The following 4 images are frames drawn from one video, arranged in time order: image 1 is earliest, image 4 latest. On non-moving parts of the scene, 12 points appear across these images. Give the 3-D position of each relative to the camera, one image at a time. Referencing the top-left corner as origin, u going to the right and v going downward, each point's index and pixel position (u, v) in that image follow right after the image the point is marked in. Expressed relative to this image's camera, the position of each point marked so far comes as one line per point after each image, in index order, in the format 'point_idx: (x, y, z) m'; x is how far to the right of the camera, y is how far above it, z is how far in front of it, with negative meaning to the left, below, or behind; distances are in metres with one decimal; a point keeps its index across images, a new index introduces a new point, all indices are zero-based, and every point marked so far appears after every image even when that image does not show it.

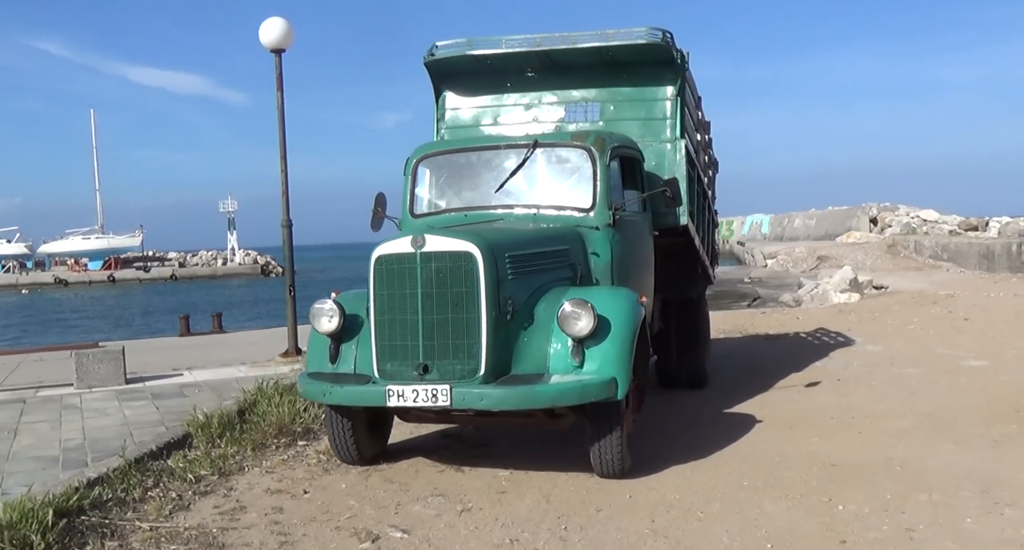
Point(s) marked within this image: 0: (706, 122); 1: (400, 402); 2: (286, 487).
0: (+2.0, +1.5, +9.8) m
1: (-0.7, -0.7, +5.9) m
2: (-1.5, -1.4, +6.6) m
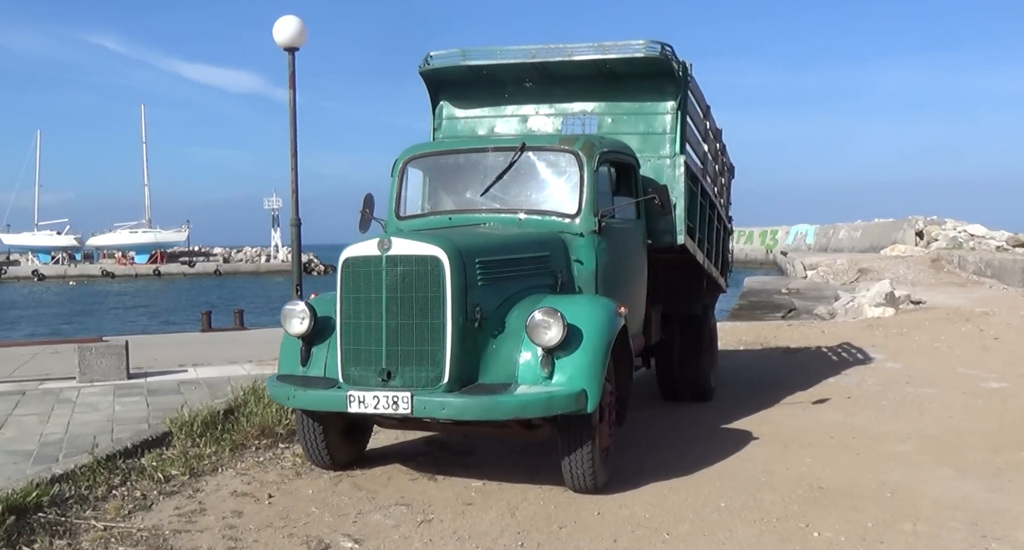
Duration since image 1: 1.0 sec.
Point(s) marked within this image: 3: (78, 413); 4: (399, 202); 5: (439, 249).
0: (+2.0, +1.4, +9.6) m
1: (-0.9, -0.8, +5.8) m
2: (-1.7, -1.4, +6.5) m
3: (-3.7, -1.2, +8.5) m
4: (-0.9, +0.5, +7.5) m
5: (-0.4, +0.1, +5.8) m
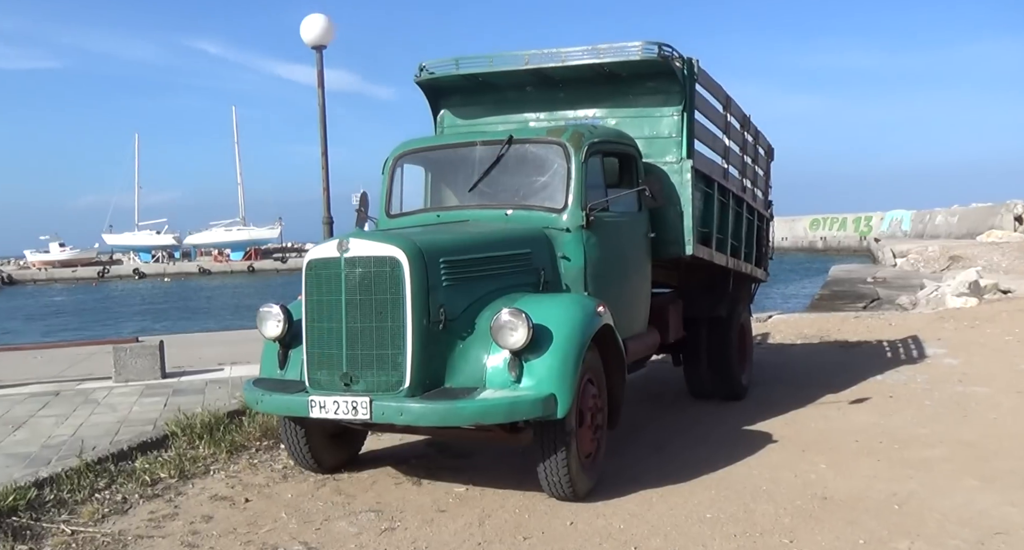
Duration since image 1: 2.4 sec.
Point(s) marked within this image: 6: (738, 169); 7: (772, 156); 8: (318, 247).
0: (+2.1, +1.4, +9.1) m
1: (-1.1, -0.8, +5.6) m
2: (-1.8, -1.4, +6.5) m
3: (-3.6, -1.2, +8.7) m
4: (-0.9, +0.5, +7.3) m
5: (-0.6, +0.1, +5.6) m
6: (+2.0, +0.9, +9.1) m
7: (+2.7, +1.2, +10.3) m
8: (-1.1, +0.2, +5.8) m
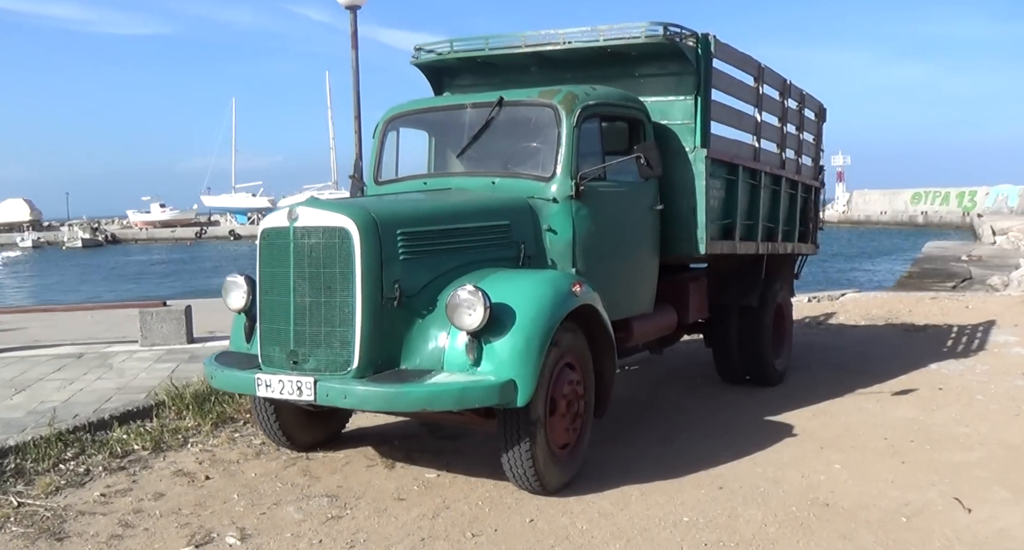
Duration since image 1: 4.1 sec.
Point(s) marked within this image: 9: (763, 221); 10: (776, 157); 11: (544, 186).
0: (+2.3, +1.6, +8.4) m
1: (-1.3, -0.6, +5.3) m
2: (-1.9, -1.2, +6.2) m
3: (-3.5, -0.9, +8.6) m
4: (-0.9, +0.7, +6.9) m
5: (-0.8, +0.3, +5.2) m
6: (+2.2, +1.1, +8.4) m
7: (+2.9, +1.4, +9.5) m
8: (-1.3, +0.3, +5.5) m
9: (+2.0, +0.4, +8.2) m
10: (+2.2, +1.0, +8.5) m
11: (+0.2, +0.5, +6.1) m
